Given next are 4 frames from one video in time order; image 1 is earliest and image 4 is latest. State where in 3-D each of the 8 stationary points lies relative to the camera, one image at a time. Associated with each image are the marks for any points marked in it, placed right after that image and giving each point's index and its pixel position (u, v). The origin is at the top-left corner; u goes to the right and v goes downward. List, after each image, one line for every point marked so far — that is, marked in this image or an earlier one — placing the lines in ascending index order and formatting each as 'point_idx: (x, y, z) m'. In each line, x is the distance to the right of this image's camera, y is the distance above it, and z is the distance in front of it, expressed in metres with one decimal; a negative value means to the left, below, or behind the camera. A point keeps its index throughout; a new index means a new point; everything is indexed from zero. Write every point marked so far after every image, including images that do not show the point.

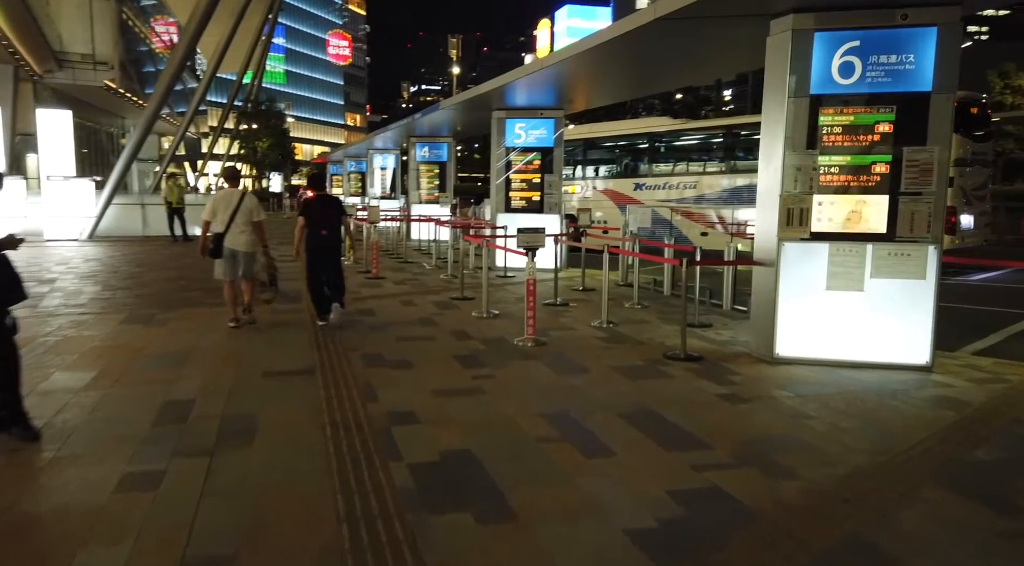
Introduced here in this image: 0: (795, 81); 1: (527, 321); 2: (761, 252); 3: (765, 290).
0: (+2.6, +1.9, +6.7) m
1: (+0.2, -0.4, +8.0) m
2: (+2.5, +0.3, +7.1) m
3: (+2.5, -0.1, +7.1) m
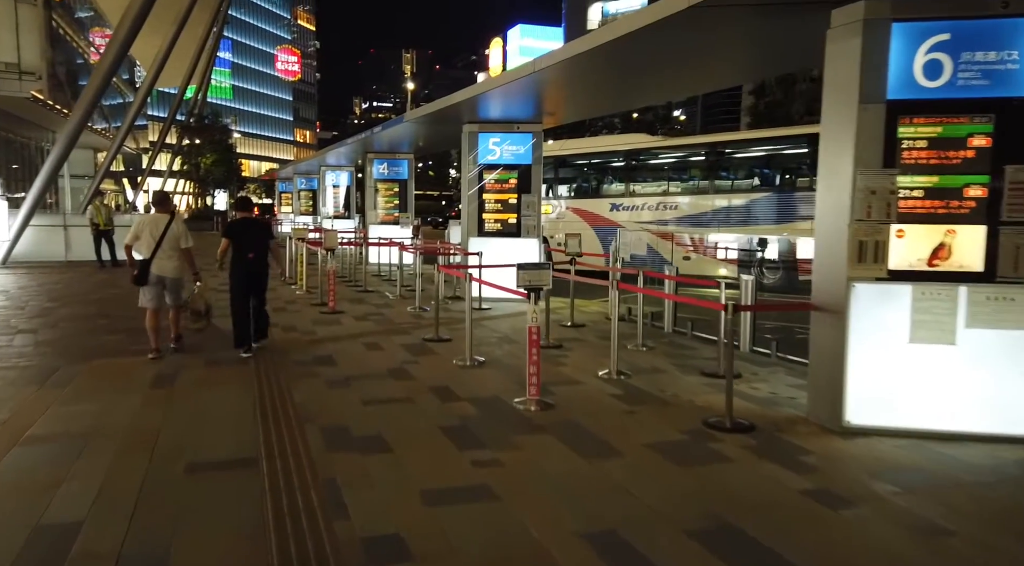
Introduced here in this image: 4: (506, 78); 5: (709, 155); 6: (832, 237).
0: (+2.7, +1.5, +5.4) m
1: (+0.2, -0.9, +6.5) m
2: (+2.5, -0.1, +5.8) m
3: (+2.5, -0.5, +5.7) m
4: (-0.1, +3.4, +11.8) m
5: (+4.9, +3.2, +17.9) m
6: (+2.5, +0.4, +5.7) m
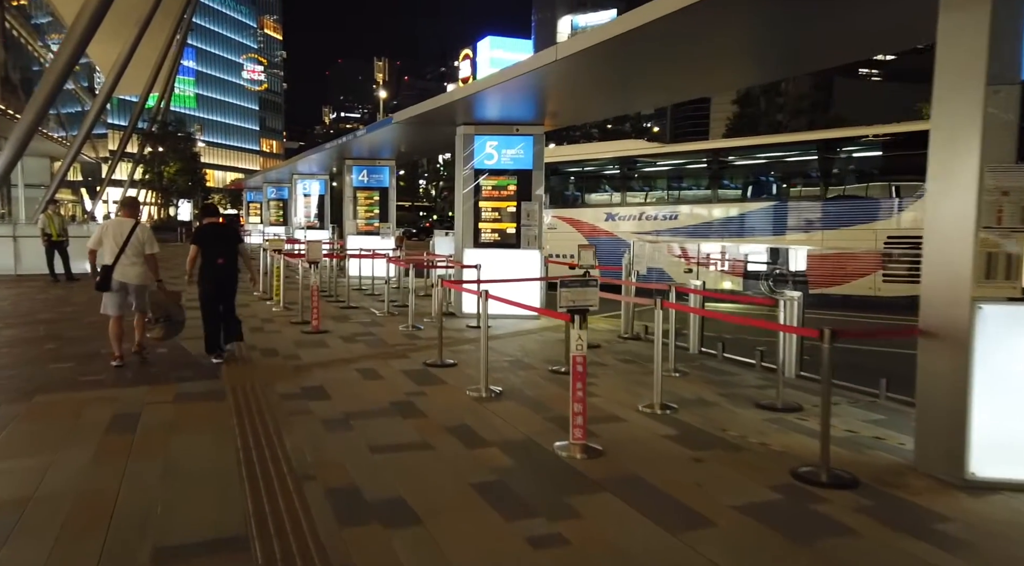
0: (+3.0, +1.4, +4.5) m
1: (+0.4, -1.0, +5.4) m
2: (+2.8, -0.2, +4.8) m
3: (+2.8, -0.6, +4.7) m
4: (0.0, +3.1, +10.7) m
5: (+4.7, +2.9, +17.0) m
6: (+2.9, +0.2, +4.7) m
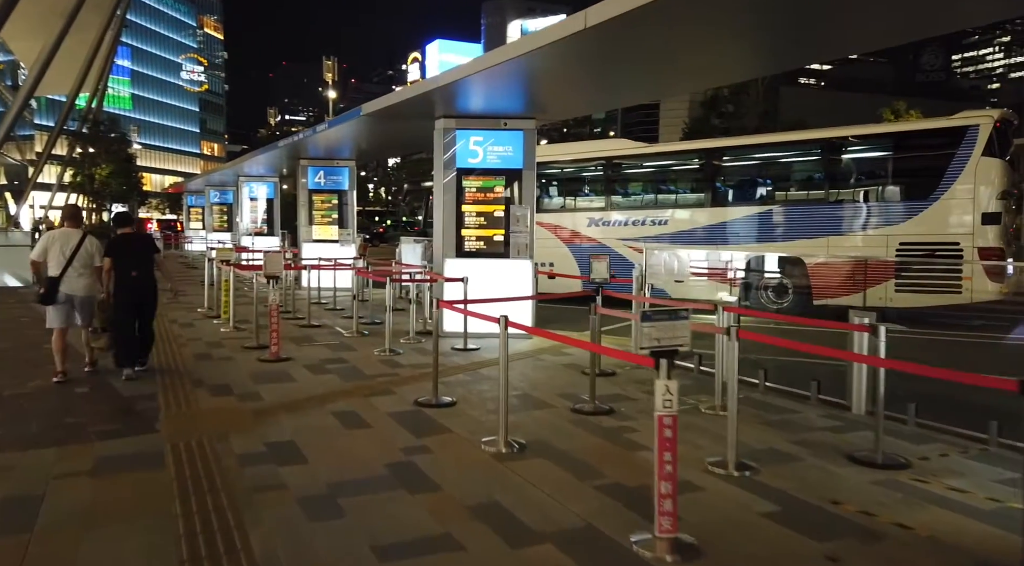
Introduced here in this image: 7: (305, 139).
0: (+3.4, +1.2, +3.2) m
1: (+0.8, -1.2, +3.9) m
2: (+3.2, -0.4, +3.5) m
3: (+3.2, -0.8, +3.4) m
4: (-0.1, +2.9, +9.2) m
5: (+4.1, +2.6, +15.8) m
6: (+3.2, +0.1, +3.4) m
7: (-4.7, +3.3, +16.4) m
